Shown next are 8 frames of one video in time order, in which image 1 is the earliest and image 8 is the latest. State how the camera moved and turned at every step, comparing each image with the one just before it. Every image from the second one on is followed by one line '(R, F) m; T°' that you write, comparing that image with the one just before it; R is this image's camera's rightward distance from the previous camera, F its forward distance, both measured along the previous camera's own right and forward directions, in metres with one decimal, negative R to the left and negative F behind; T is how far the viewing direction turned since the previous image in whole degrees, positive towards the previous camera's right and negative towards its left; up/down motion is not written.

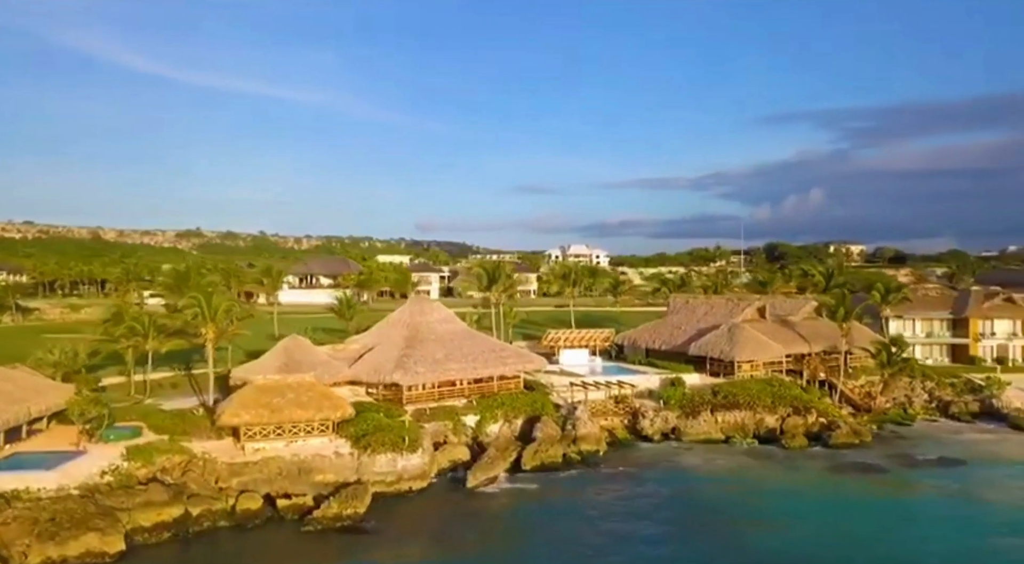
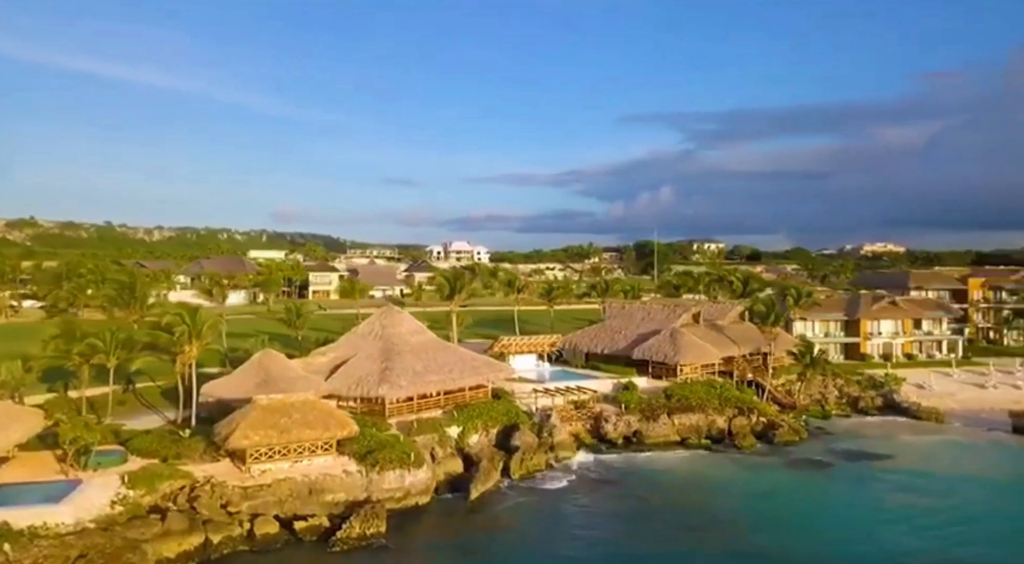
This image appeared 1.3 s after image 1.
(-4.9, -0.5) m; +9°
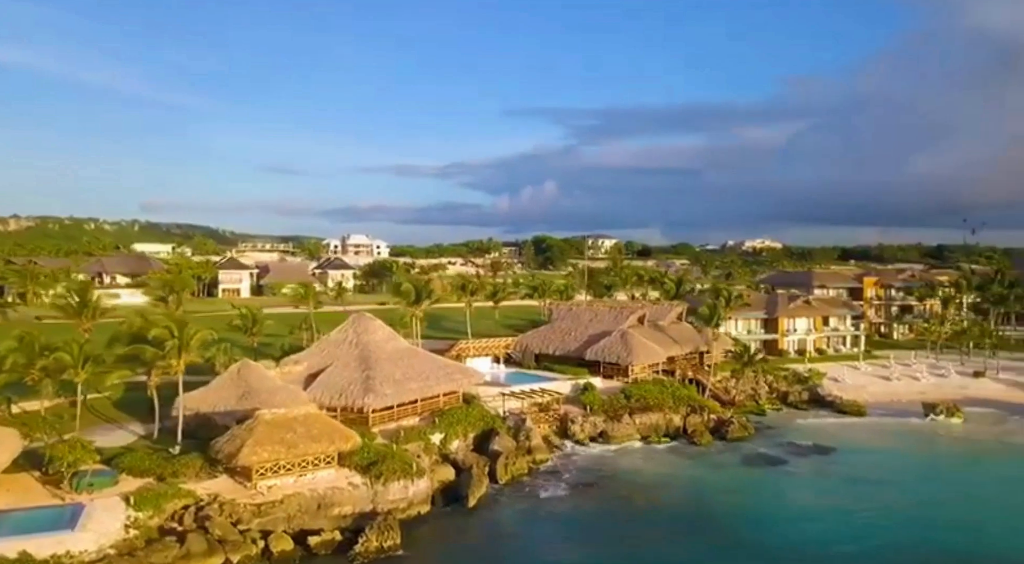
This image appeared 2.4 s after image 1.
(-4.0, -0.5) m; +8°
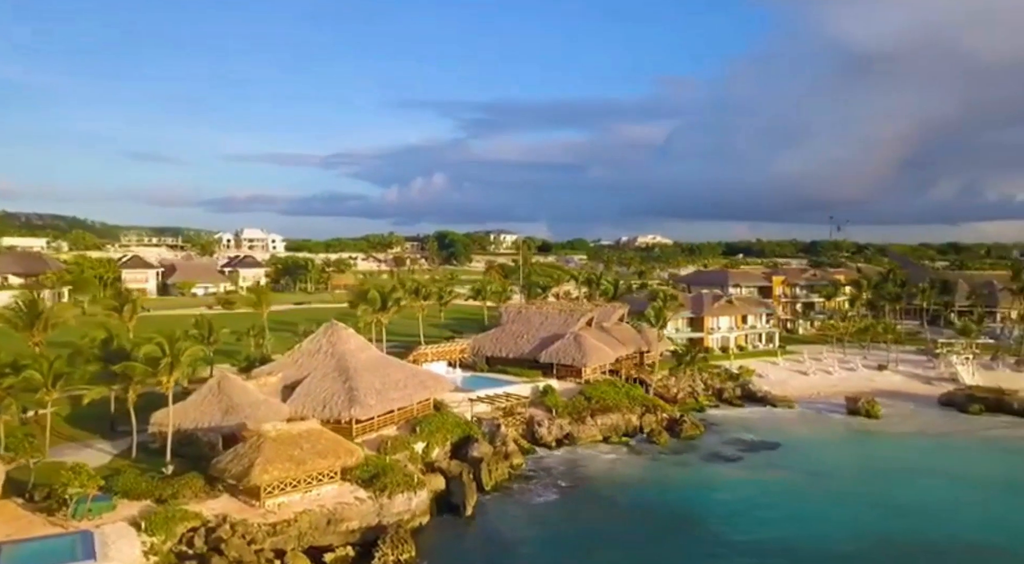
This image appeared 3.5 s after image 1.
(-3.9, -0.5) m; +8°
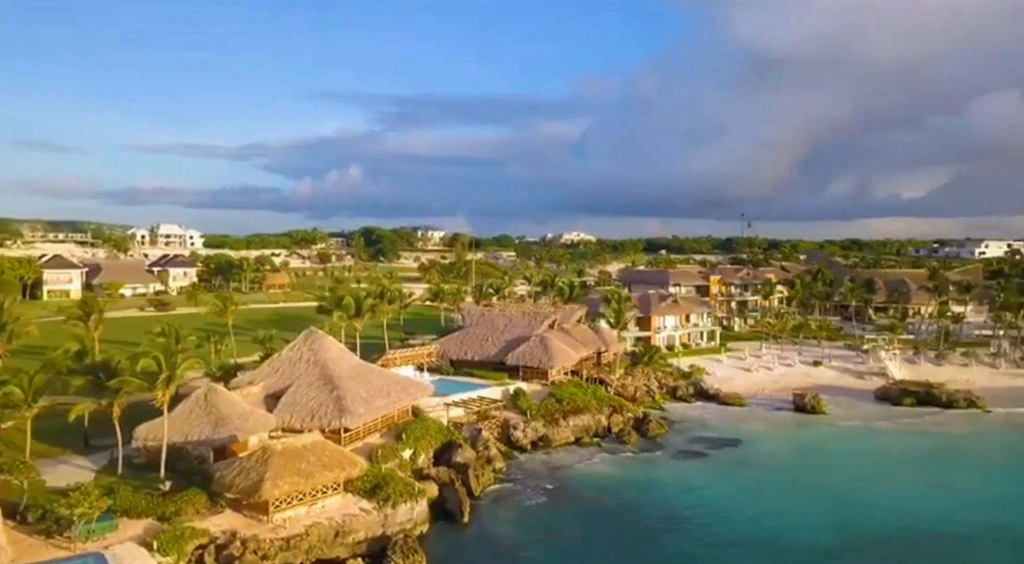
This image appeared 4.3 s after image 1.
(-2.9, -0.4) m; +6°
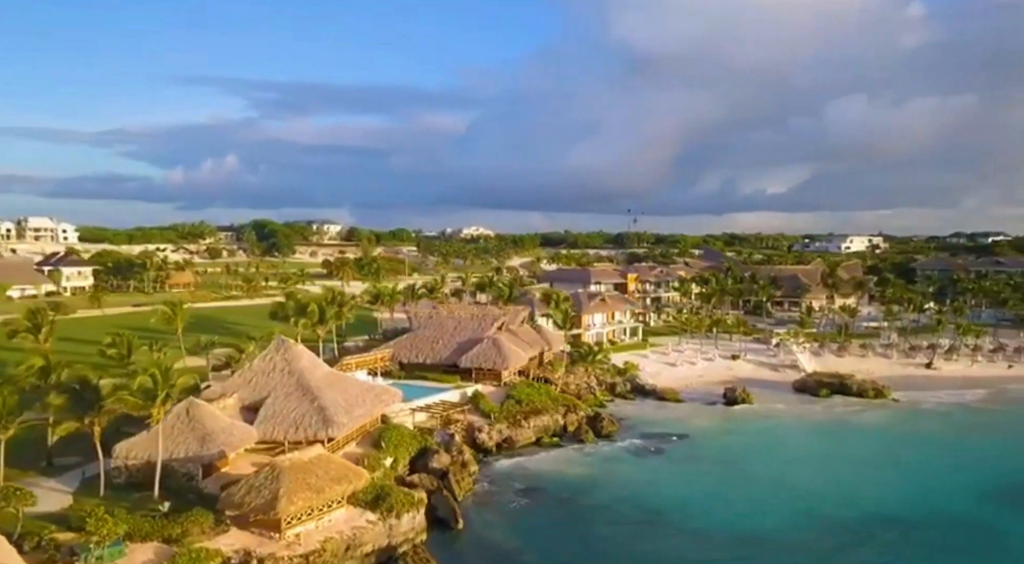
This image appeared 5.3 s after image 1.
(-3.9, -0.4) m; +8°
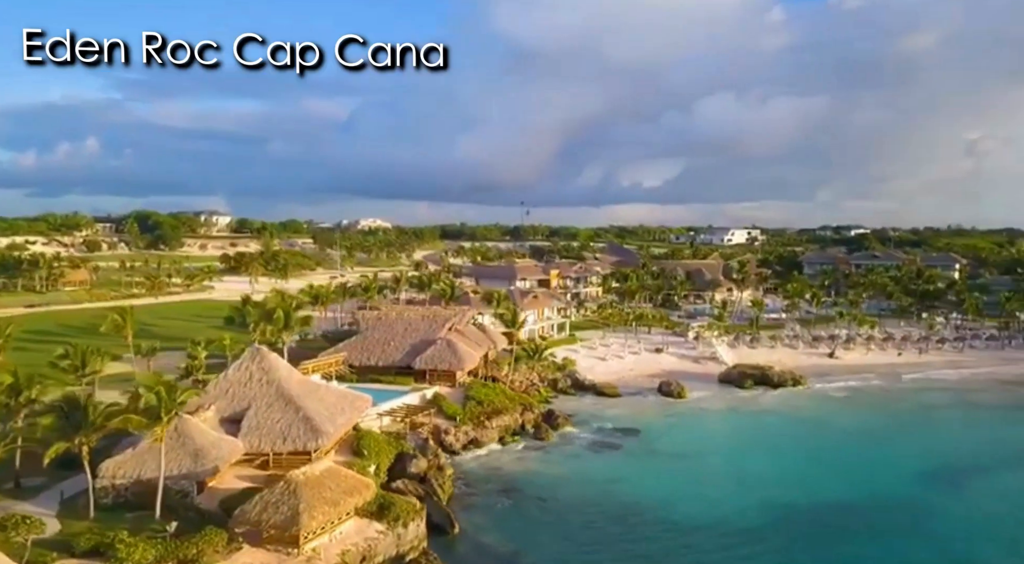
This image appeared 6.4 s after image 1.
(-4.0, -0.4) m; +8°
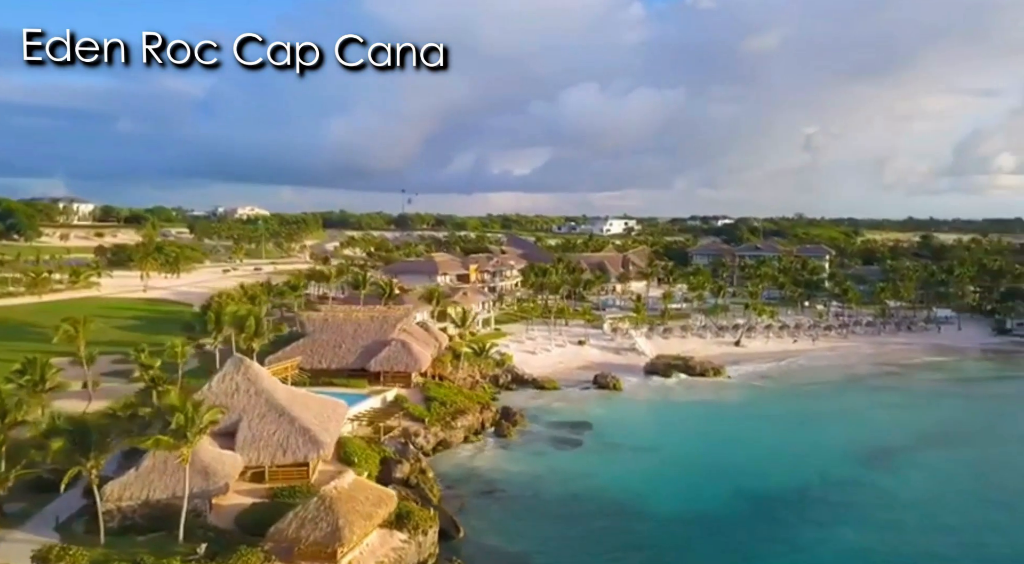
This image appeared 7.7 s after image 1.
(-5.0, -0.4) m; +9°
